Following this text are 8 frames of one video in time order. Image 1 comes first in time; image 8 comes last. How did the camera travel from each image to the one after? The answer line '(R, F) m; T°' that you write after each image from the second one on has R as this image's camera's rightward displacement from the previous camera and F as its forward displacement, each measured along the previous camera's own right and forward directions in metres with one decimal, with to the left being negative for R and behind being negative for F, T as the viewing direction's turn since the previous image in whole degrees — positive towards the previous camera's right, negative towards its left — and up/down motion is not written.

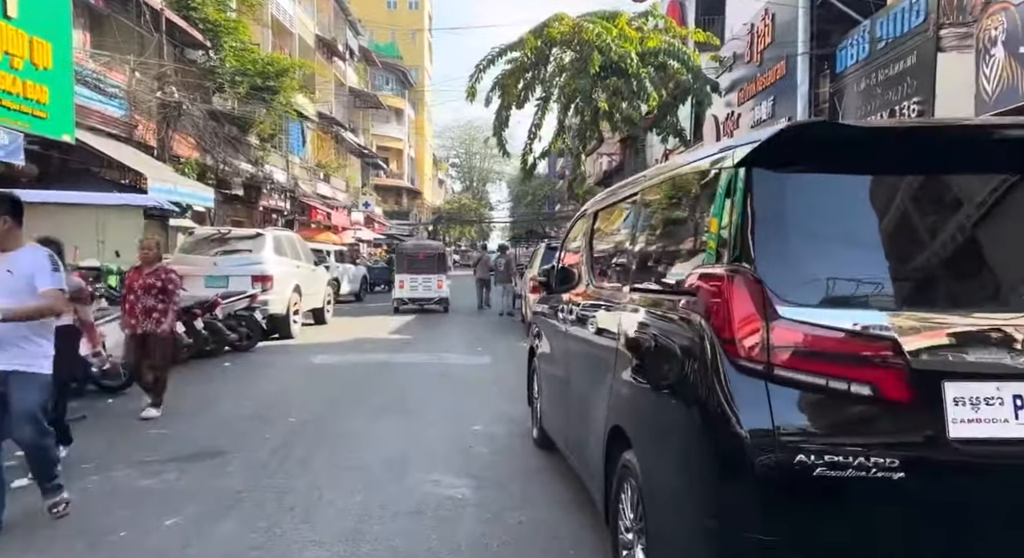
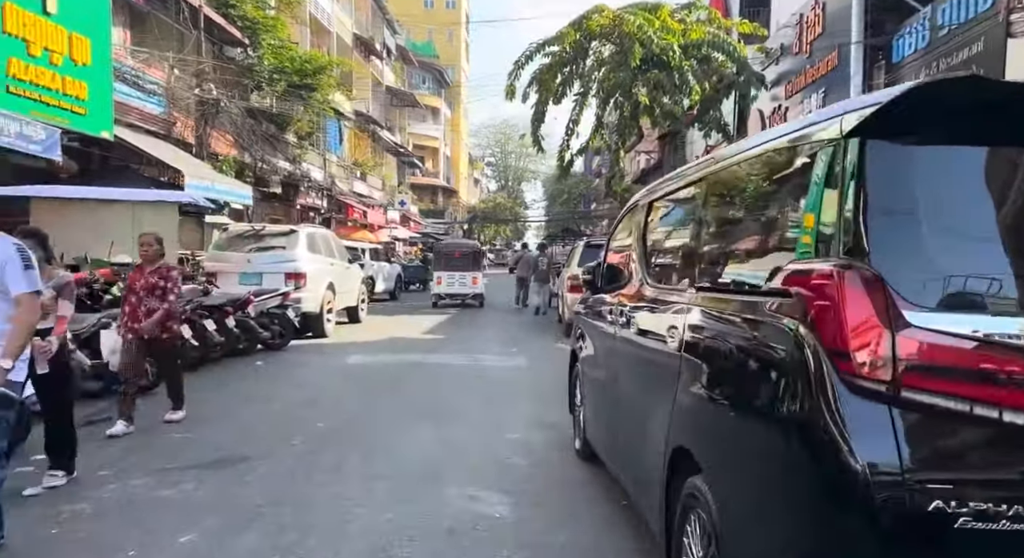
(-0.1, +0.4) m; -3°
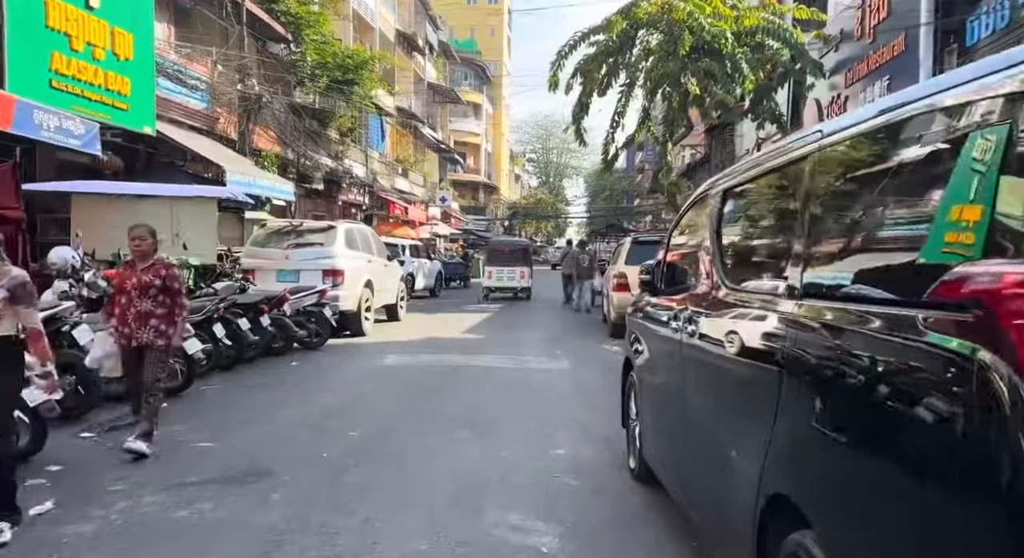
(0.0, +0.5) m; -3°
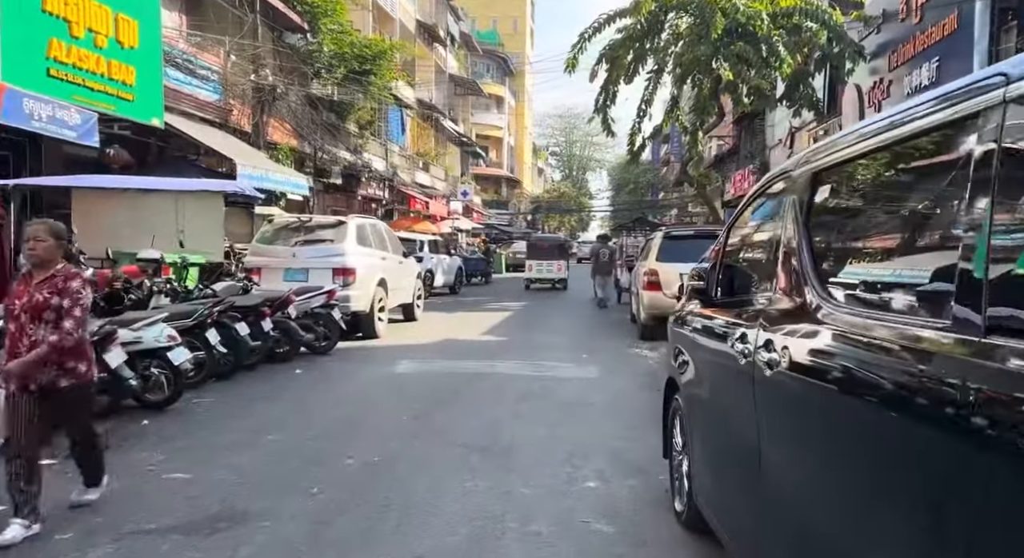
(0.0, +0.8) m; -2°
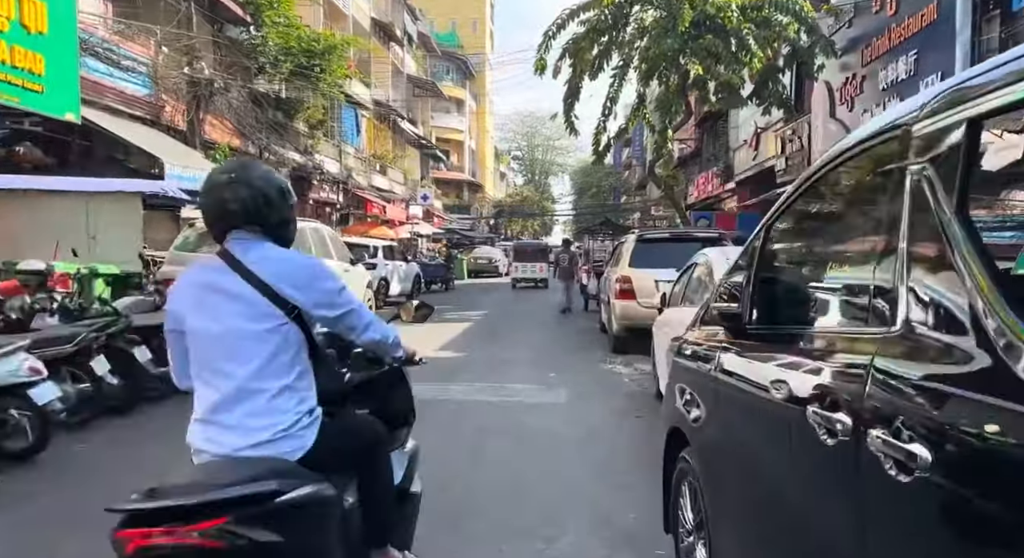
(+0.1, +1.1) m; +3°
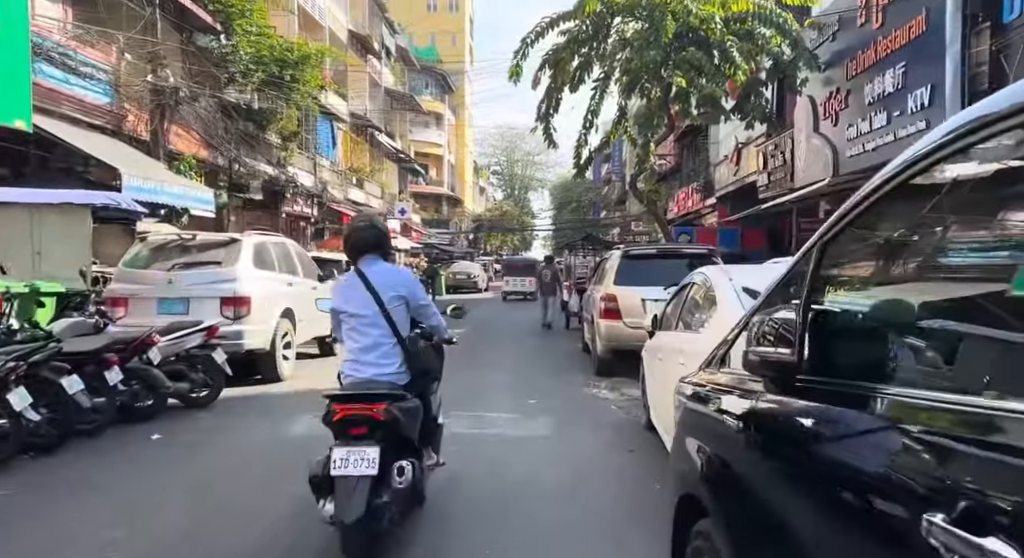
(0.0, +0.6) m; +2°
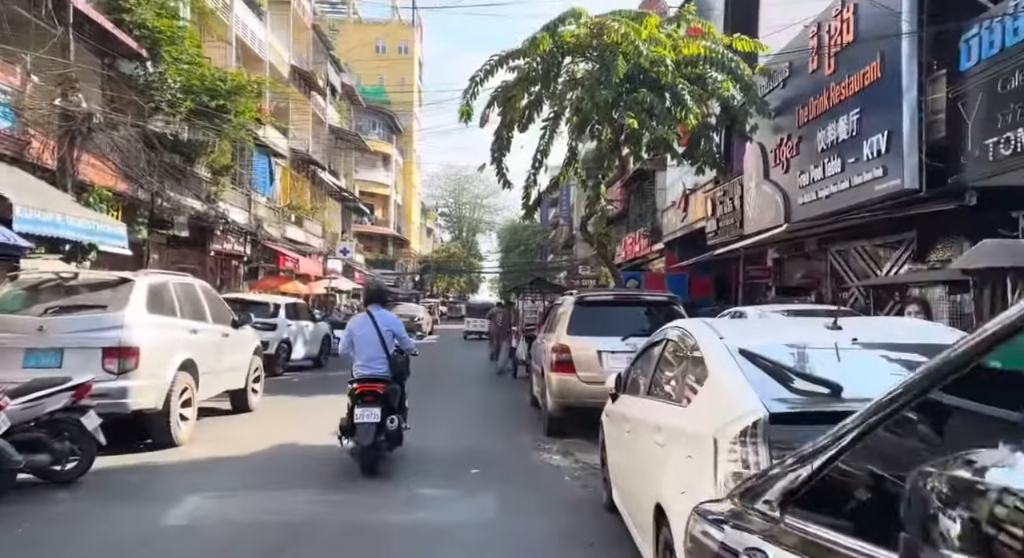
(+0.1, +1.0) m; +4°
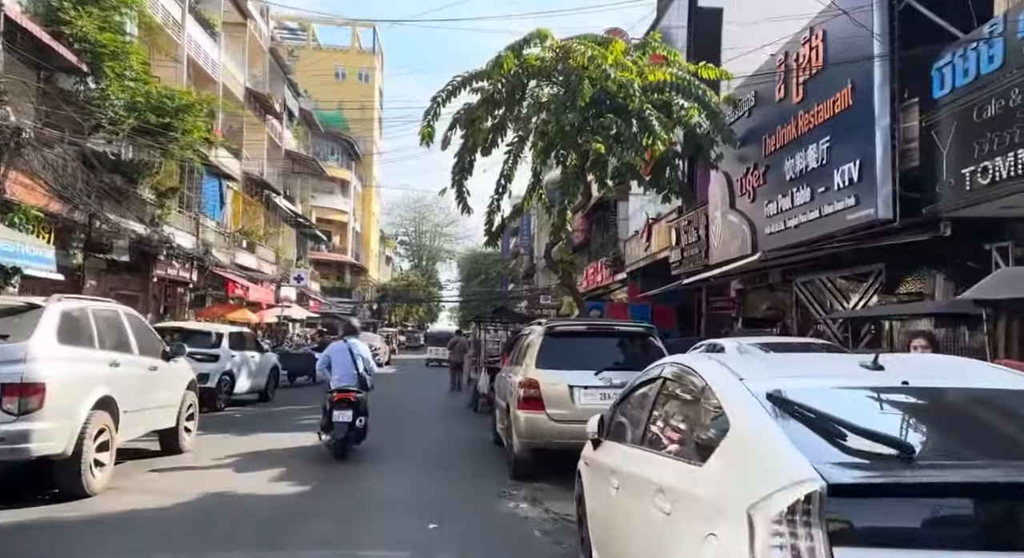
(-0.1, +0.7) m; +3°
